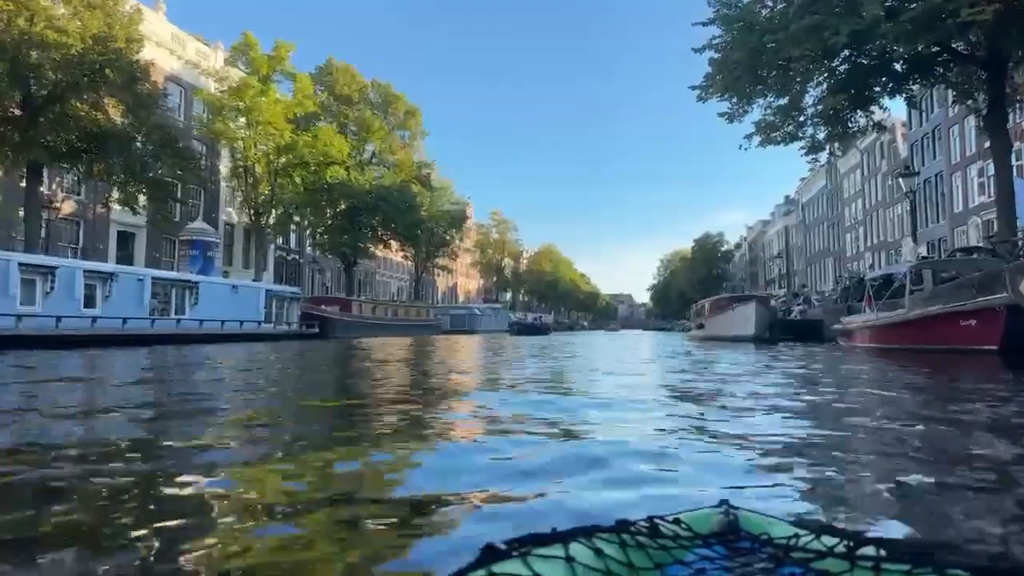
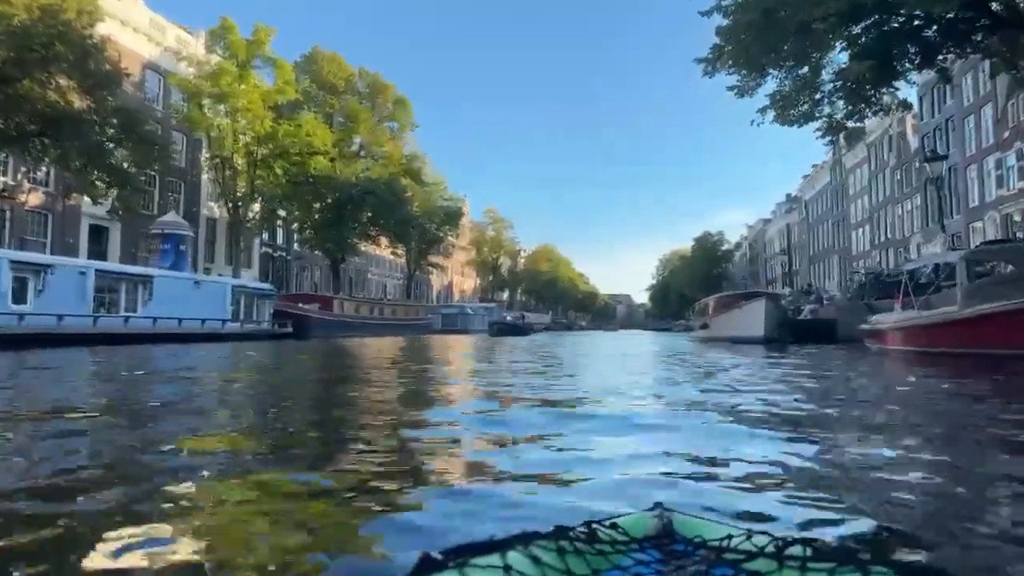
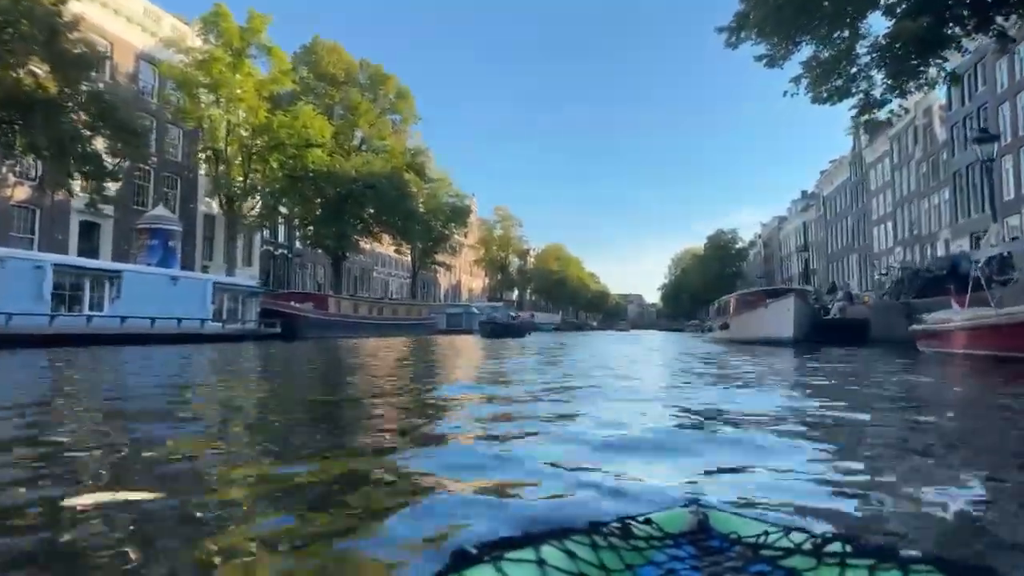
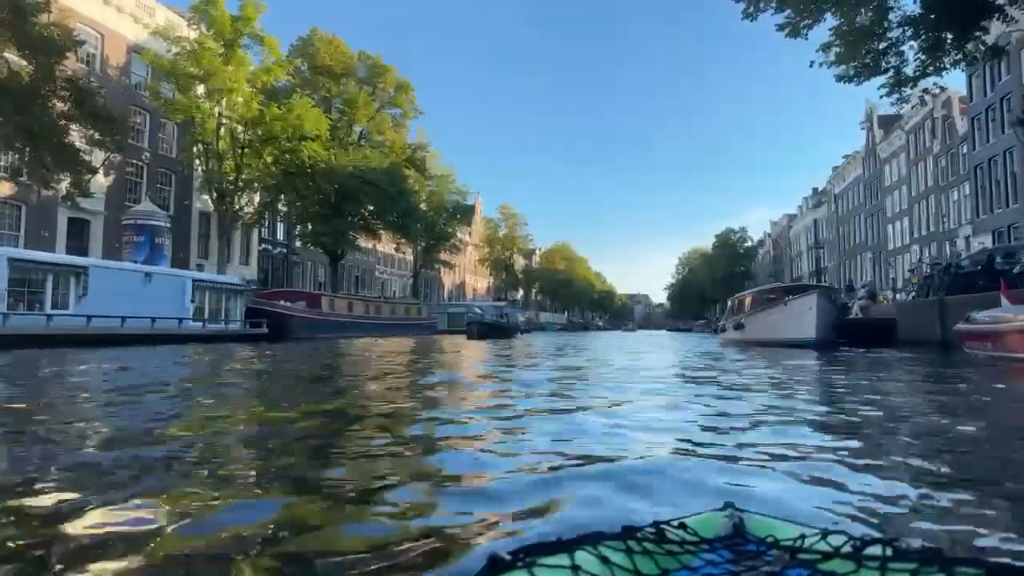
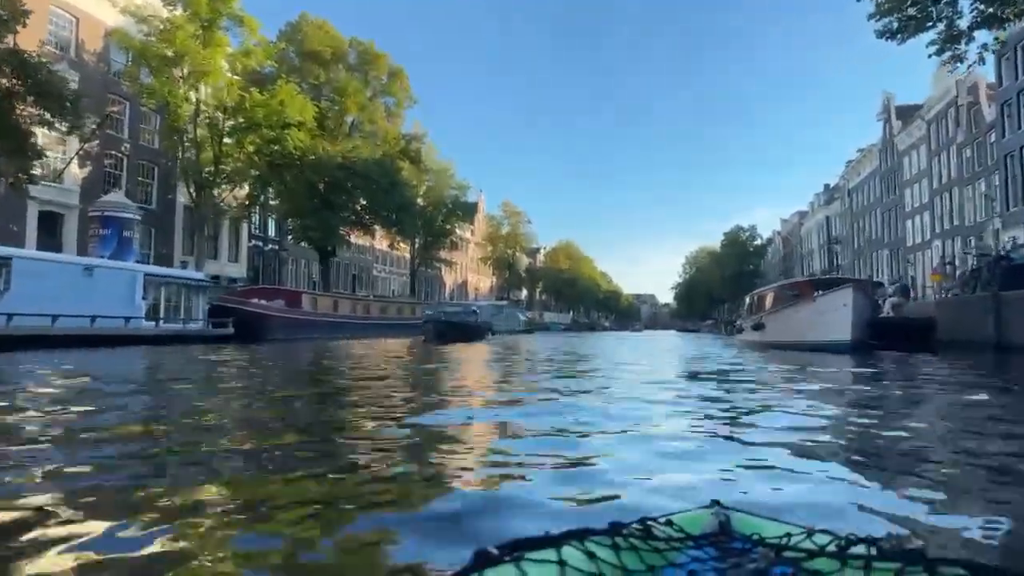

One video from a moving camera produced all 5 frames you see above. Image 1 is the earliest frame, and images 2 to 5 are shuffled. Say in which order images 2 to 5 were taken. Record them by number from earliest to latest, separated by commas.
2, 3, 4, 5
